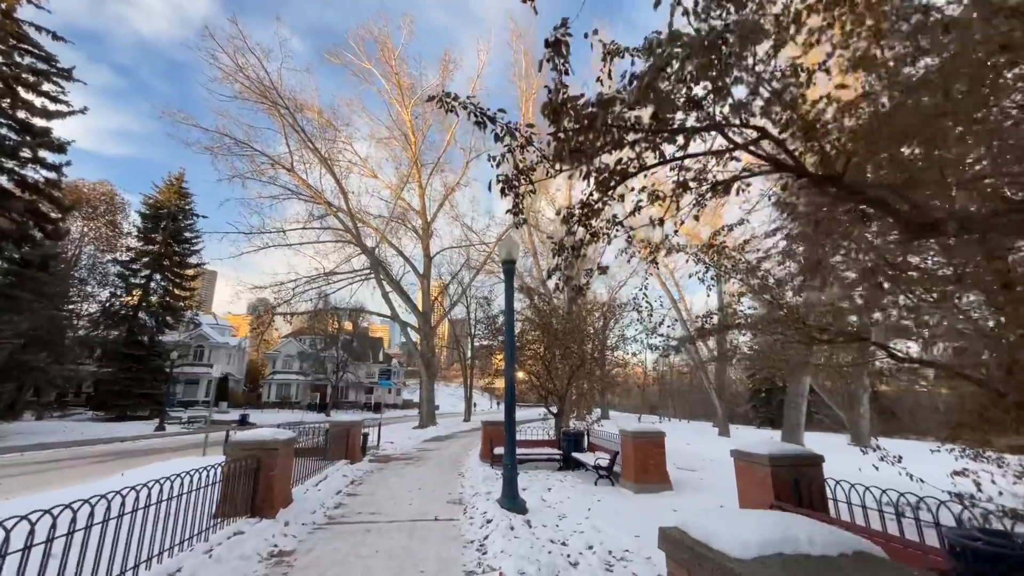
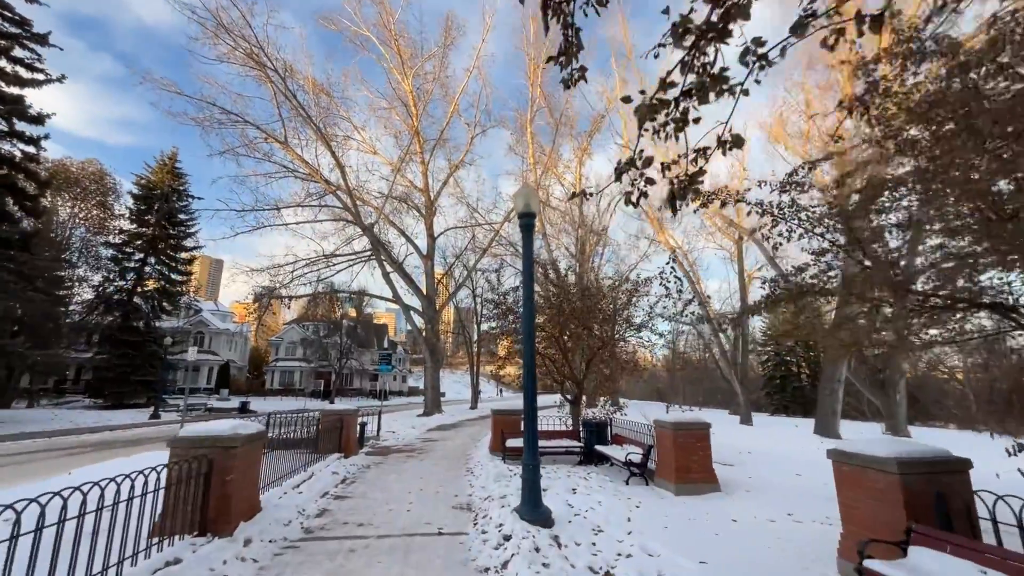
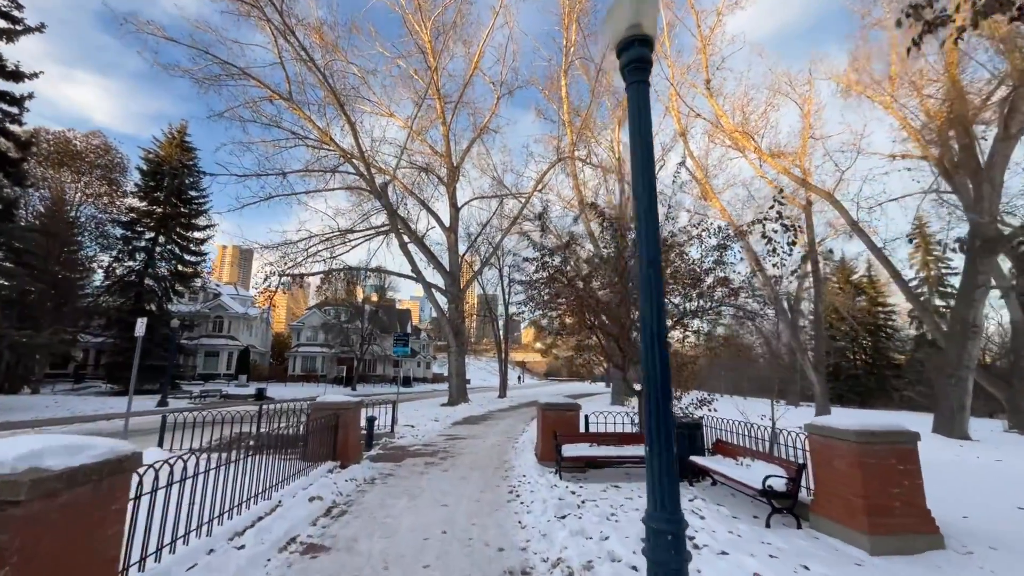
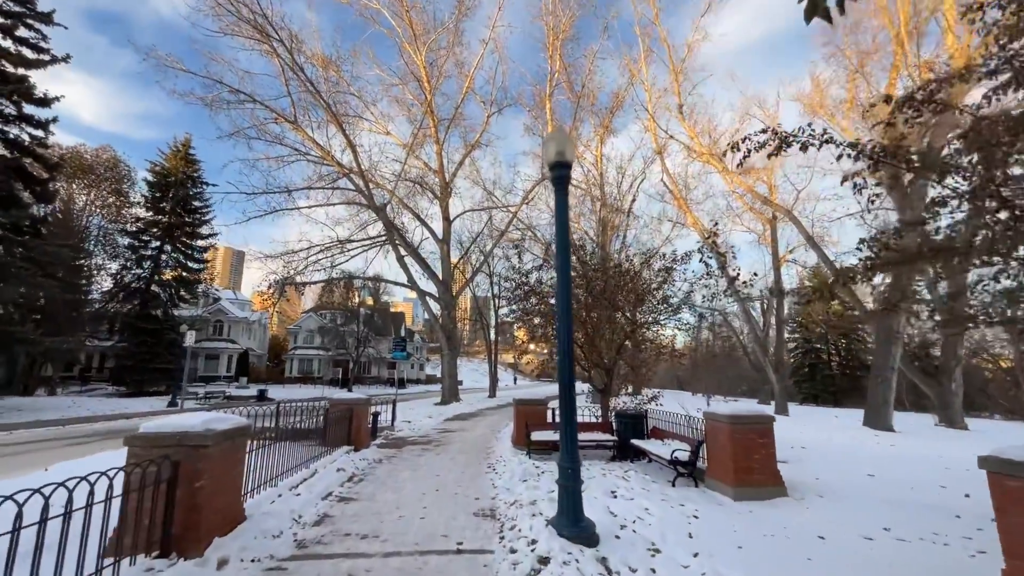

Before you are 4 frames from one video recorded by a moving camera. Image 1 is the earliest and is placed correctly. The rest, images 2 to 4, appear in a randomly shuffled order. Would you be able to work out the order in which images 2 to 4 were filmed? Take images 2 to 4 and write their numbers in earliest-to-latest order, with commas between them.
2, 4, 3
